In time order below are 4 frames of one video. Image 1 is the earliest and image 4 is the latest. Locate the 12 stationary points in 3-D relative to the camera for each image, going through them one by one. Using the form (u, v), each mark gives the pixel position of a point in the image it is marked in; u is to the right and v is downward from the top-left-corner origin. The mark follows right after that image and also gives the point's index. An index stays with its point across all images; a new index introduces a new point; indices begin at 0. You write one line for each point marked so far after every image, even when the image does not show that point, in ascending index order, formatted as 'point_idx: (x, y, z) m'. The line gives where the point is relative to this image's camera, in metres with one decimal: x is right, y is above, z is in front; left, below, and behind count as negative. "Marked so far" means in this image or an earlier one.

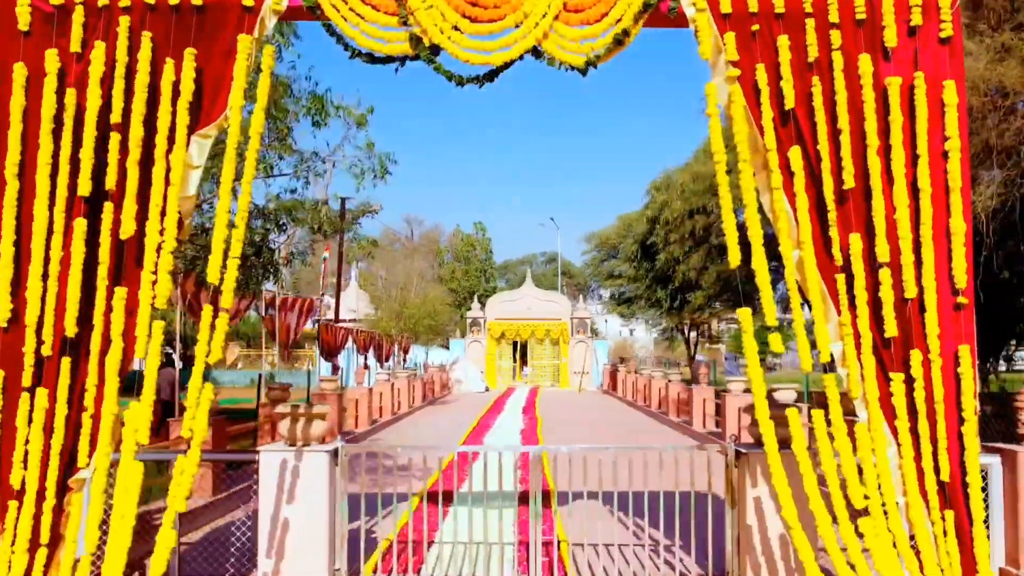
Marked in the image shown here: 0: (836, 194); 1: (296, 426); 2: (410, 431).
0: (+1.3, +0.4, +3.9) m
1: (-1.1, -0.7, +5.1) m
2: (-1.8, -2.6, +17.4) m
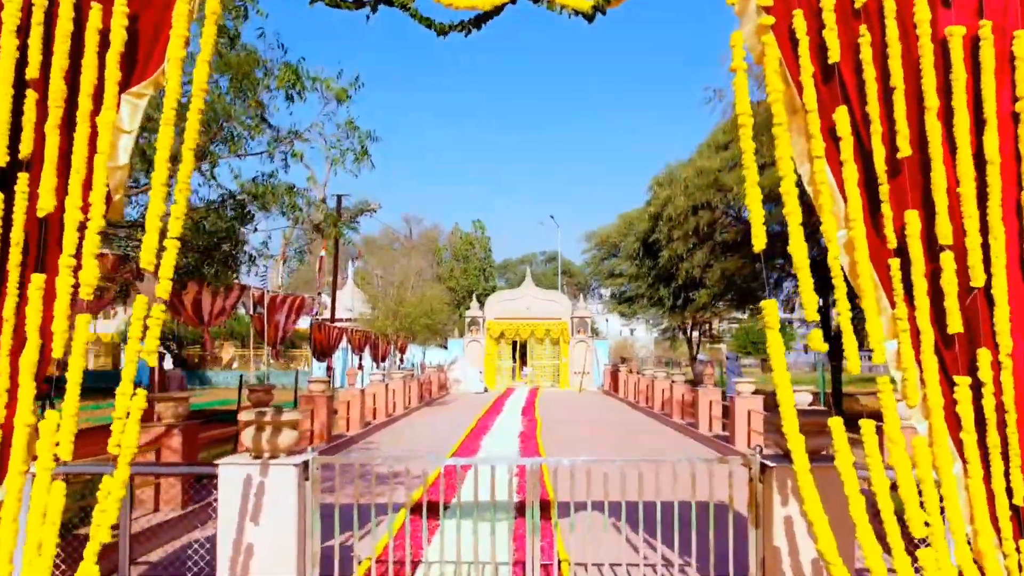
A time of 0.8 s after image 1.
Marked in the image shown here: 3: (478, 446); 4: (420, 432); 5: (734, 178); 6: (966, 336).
0: (+1.3, +0.4, +3.3) m
1: (-1.2, -0.7, +4.5) m
2: (-1.8, -2.5, +16.8) m
3: (-0.6, -2.6, +16.1) m
4: (-1.6, -2.6, +17.0) m
5: (+4.6, +2.3, +20.1) m
6: (+1.5, -0.2, +3.2) m
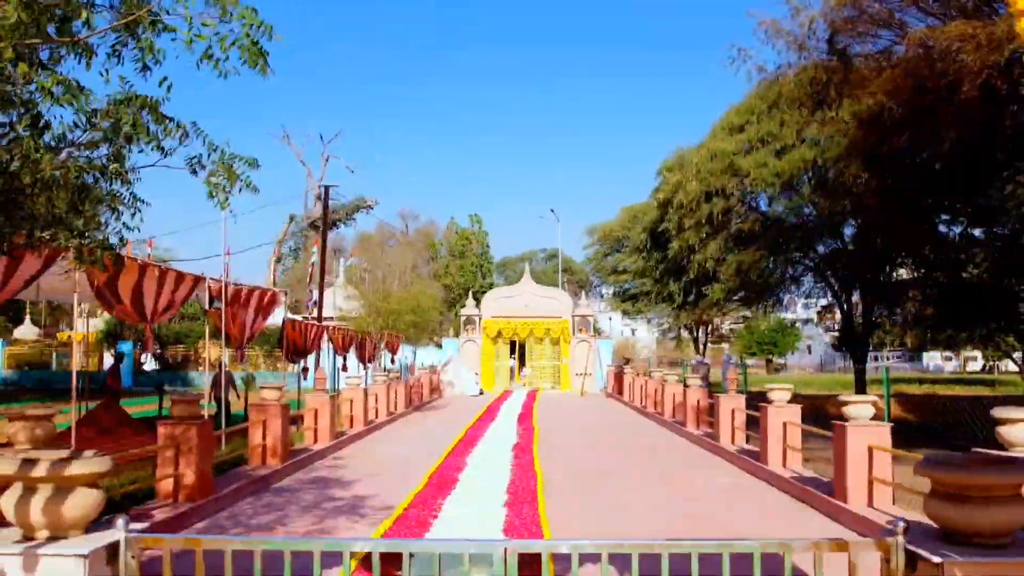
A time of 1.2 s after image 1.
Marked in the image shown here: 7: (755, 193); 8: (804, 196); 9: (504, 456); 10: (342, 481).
0: (+1.2, +0.5, +1.4) m
1: (-1.3, -0.6, +2.6) m
2: (-1.9, -2.4, +14.9) m
3: (-0.7, -2.5, +14.2) m
4: (-1.7, -2.4, +15.2) m
5: (+4.6, +2.4, +18.2) m
6: (+1.4, 0.0, +1.3) m
7: (+4.7, +1.9, +18.8) m
8: (+5.6, +1.8, +18.5) m
9: (-0.1, -2.6, +14.9) m
10: (-1.8, -2.0, +10.1) m
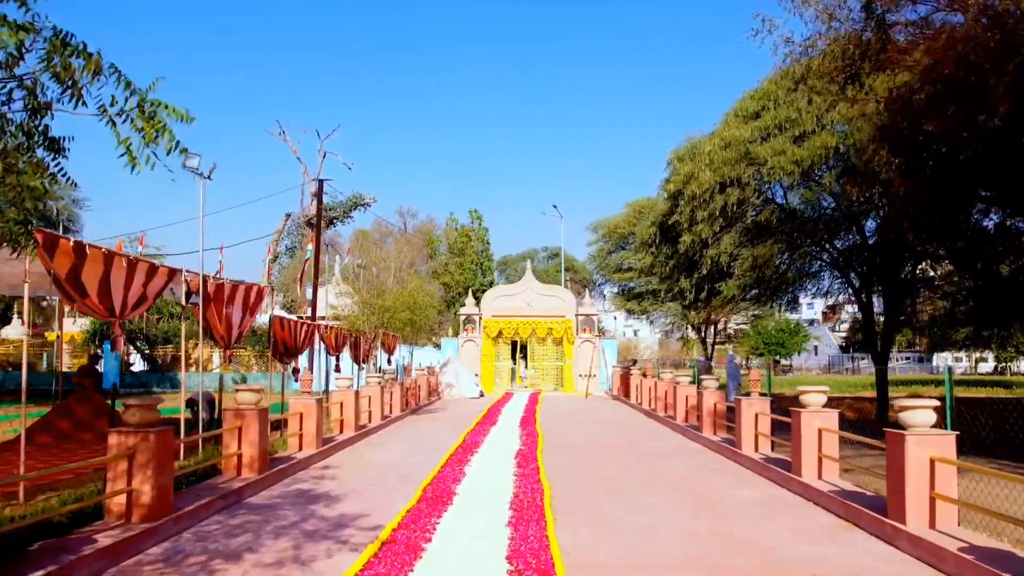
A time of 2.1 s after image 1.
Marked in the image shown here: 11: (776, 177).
0: (+1.2, +0.6, +0.3) m
1: (-1.2, -0.5, +1.5) m
2: (-1.9, -2.3, +13.9) m
3: (-0.6, -2.4, +13.1) m
4: (-1.7, -2.4, +14.1) m
5: (+4.6, +2.5, +17.2) m
6: (+1.5, +0.1, +0.3) m
7: (+4.8, +2.0, +17.8) m
8: (+5.7, +1.9, +17.4) m
9: (-0.1, -2.5, +13.8) m
10: (-1.8, -2.0, +9.1) m
11: (+4.8, +2.0, +17.3) m
